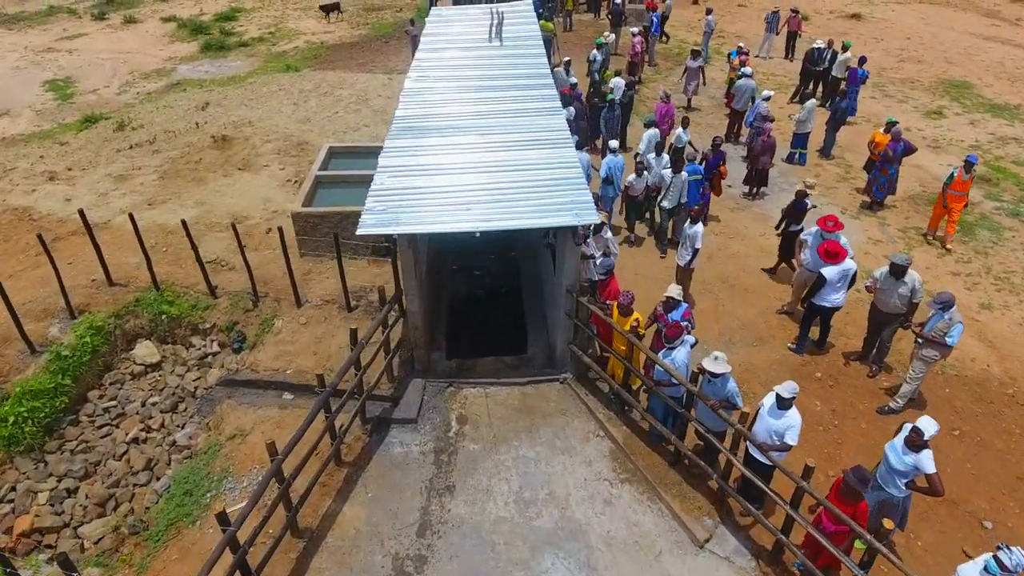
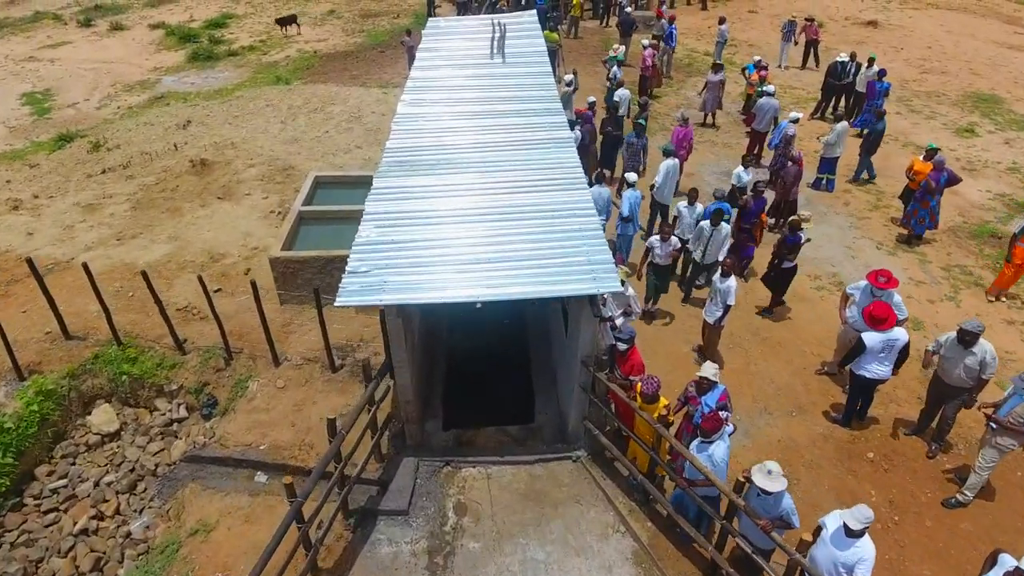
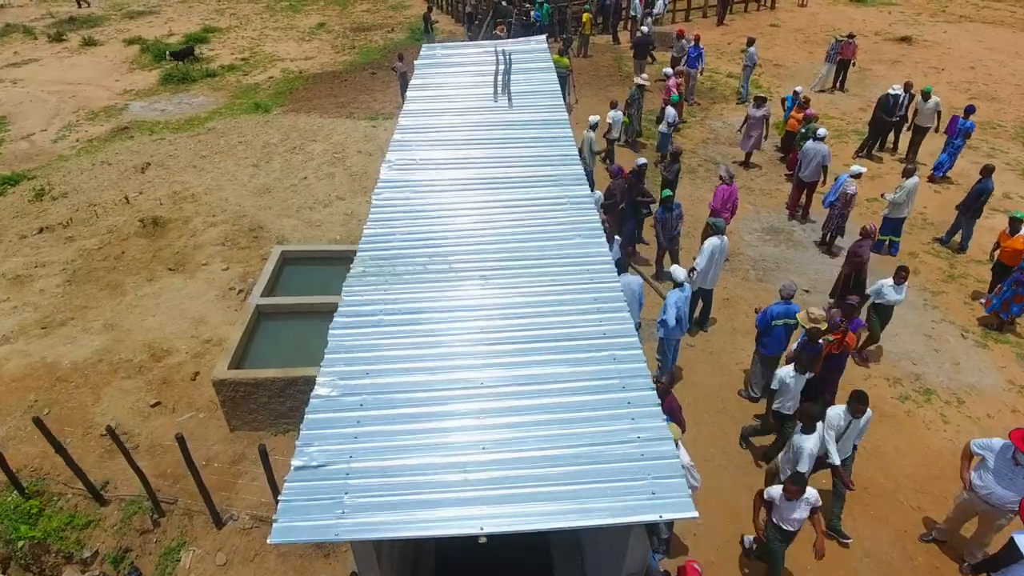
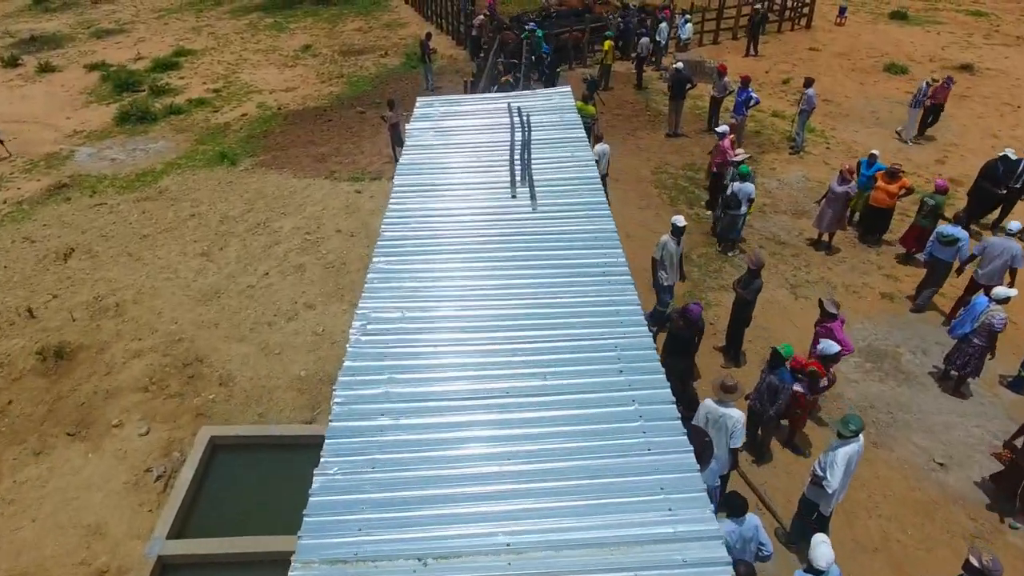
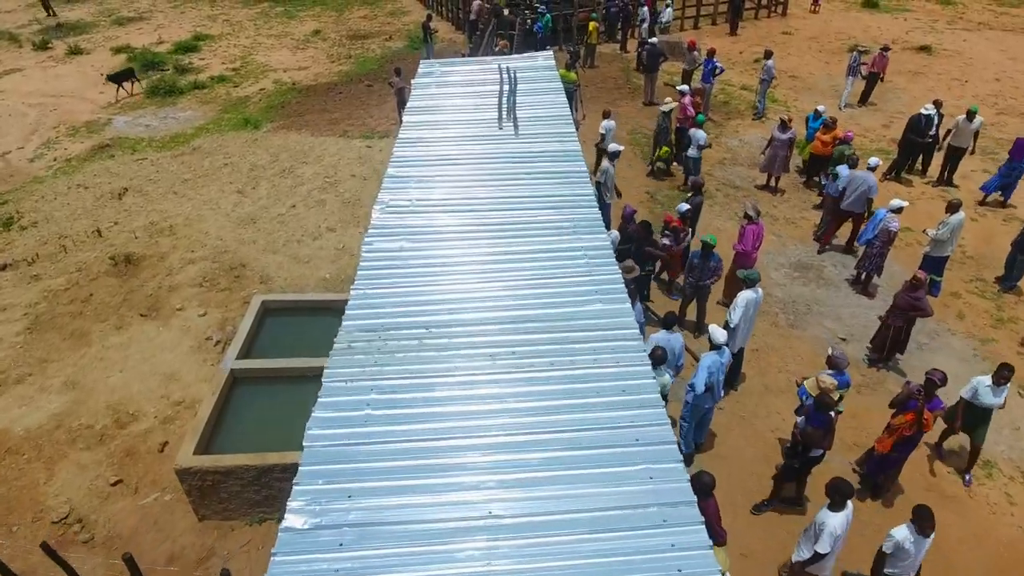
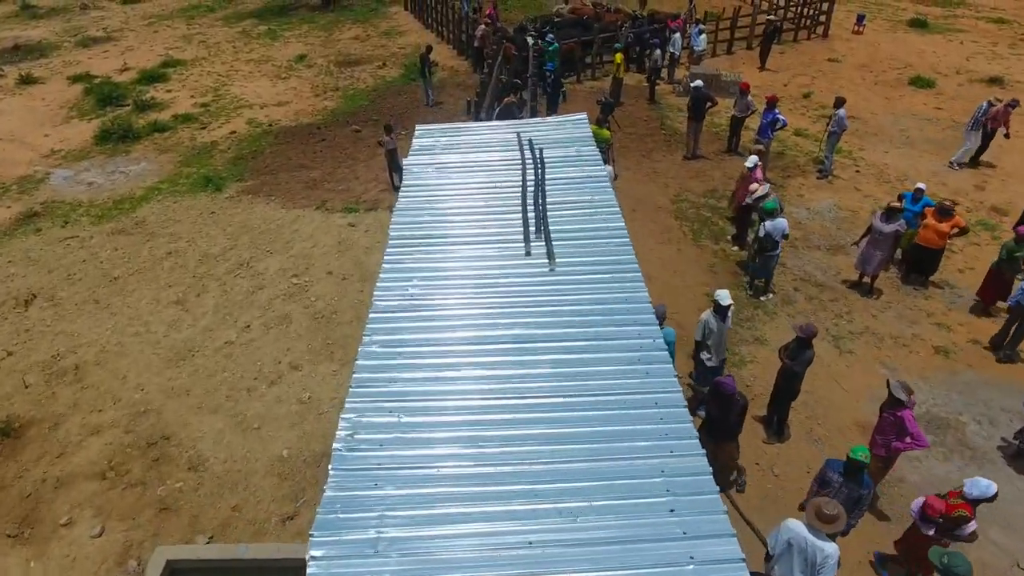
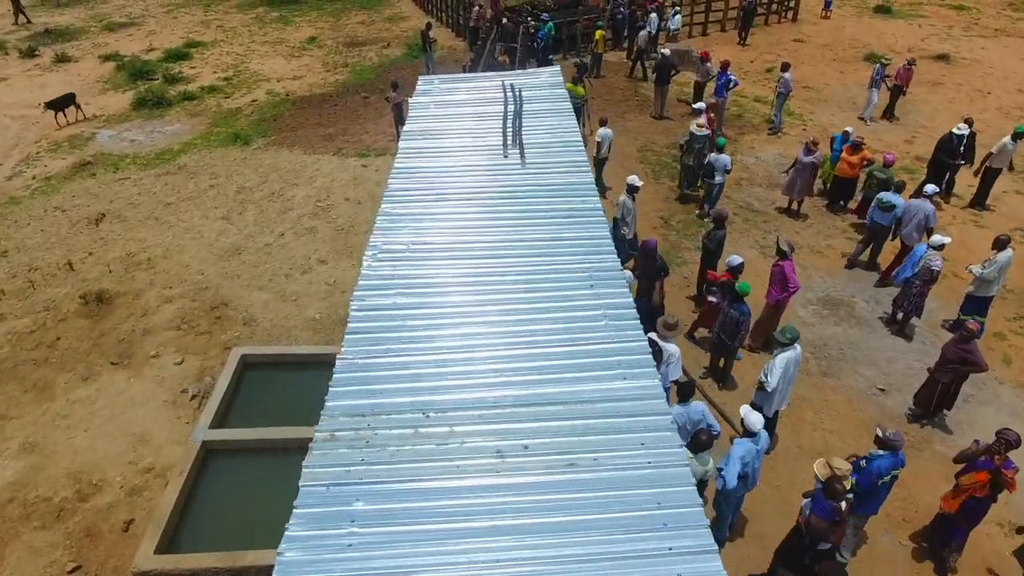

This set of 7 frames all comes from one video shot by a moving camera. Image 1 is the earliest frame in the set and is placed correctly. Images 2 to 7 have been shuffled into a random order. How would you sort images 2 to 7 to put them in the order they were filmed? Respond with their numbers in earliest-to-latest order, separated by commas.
2, 3, 5, 7, 4, 6
